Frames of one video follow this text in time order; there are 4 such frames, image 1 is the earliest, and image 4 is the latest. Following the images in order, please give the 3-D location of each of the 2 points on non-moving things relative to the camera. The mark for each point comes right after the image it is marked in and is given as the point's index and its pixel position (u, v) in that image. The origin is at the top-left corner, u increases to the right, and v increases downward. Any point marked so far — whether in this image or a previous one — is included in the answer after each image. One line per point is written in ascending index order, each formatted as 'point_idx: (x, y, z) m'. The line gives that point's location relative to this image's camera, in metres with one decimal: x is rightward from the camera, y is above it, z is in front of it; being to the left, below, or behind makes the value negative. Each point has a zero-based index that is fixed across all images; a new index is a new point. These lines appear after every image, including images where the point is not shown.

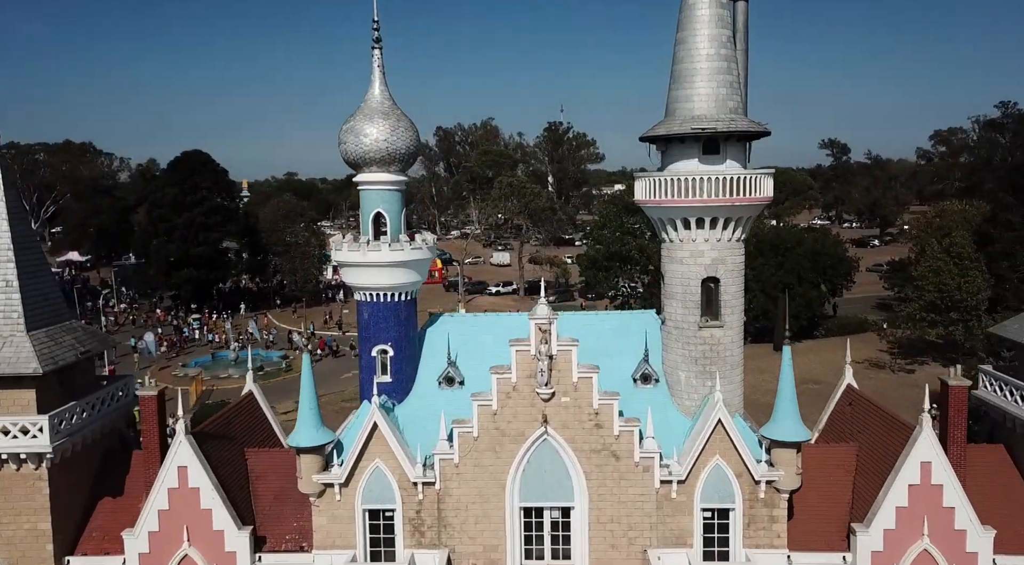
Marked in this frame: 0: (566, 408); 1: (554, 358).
0: (+1.1, -2.5, +15.6) m
1: (+0.9, -1.7, +16.5) m
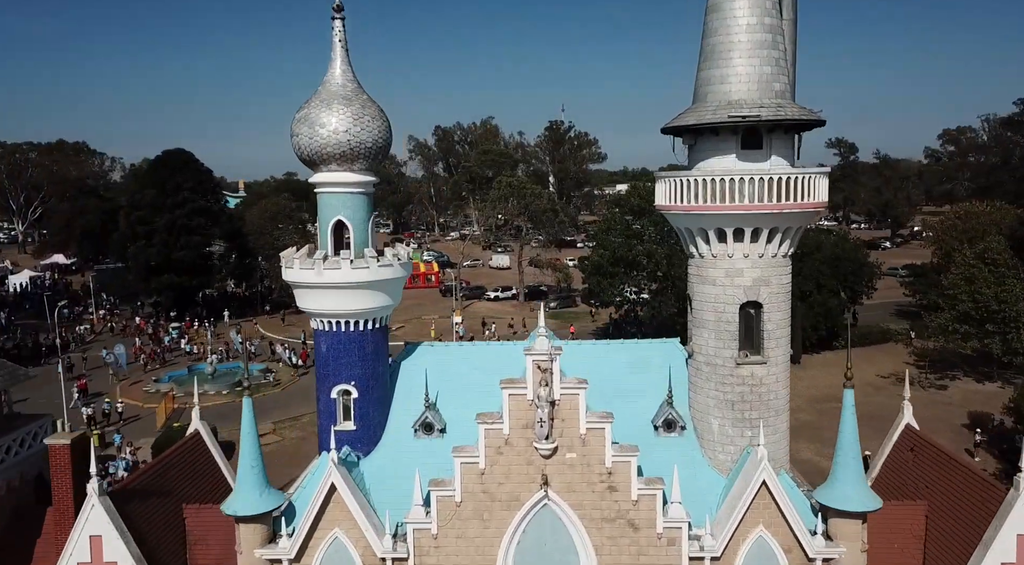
0: (+0.9, -2.9, +12.5) m
1: (+0.8, -2.1, +13.4) m
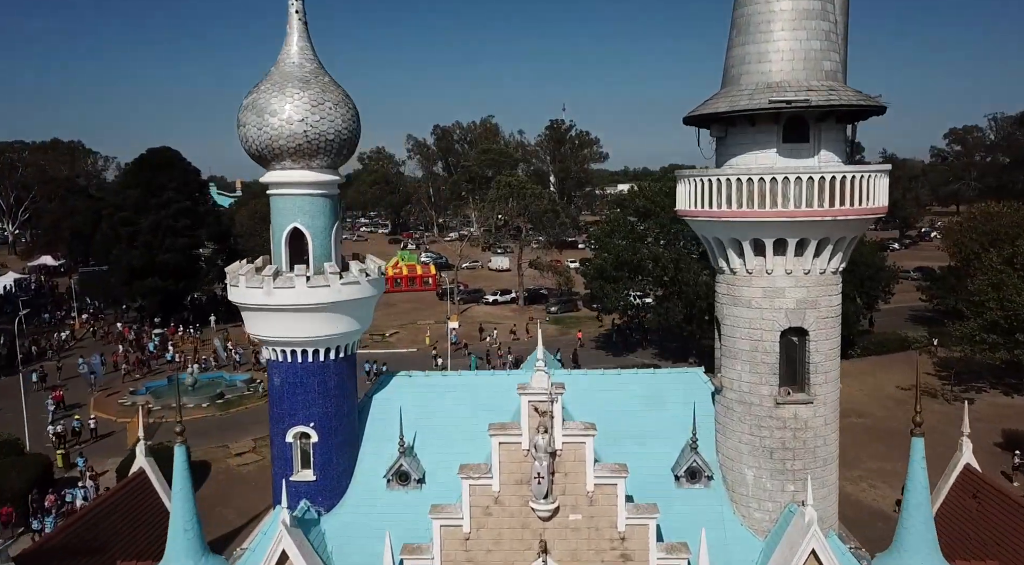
0: (+0.8, -3.2, +10.2) m
1: (+0.7, -2.4, +11.1) m
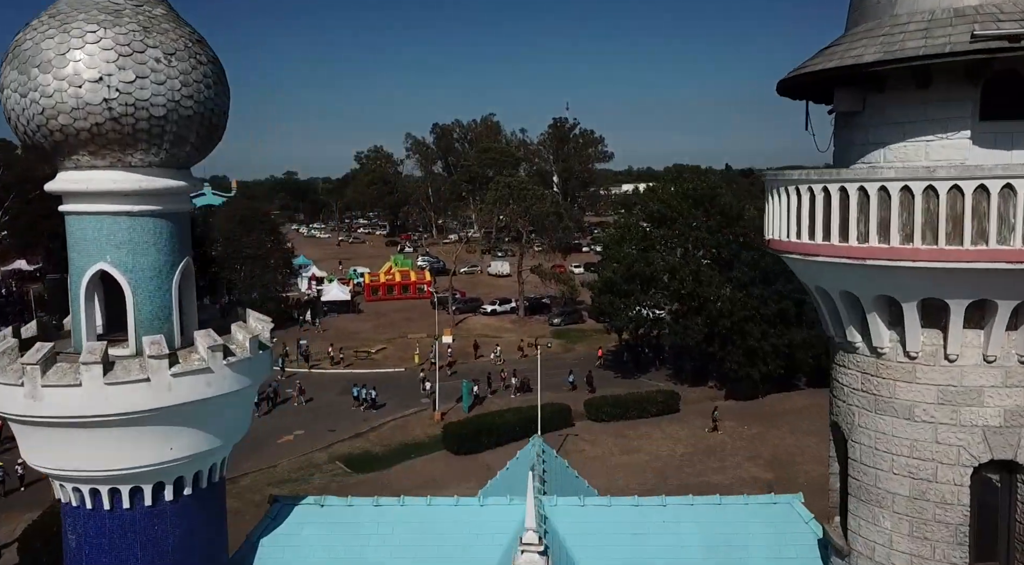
0: (+0.6, -3.9, +5.4) m
1: (+0.4, -3.1, +6.4) m
